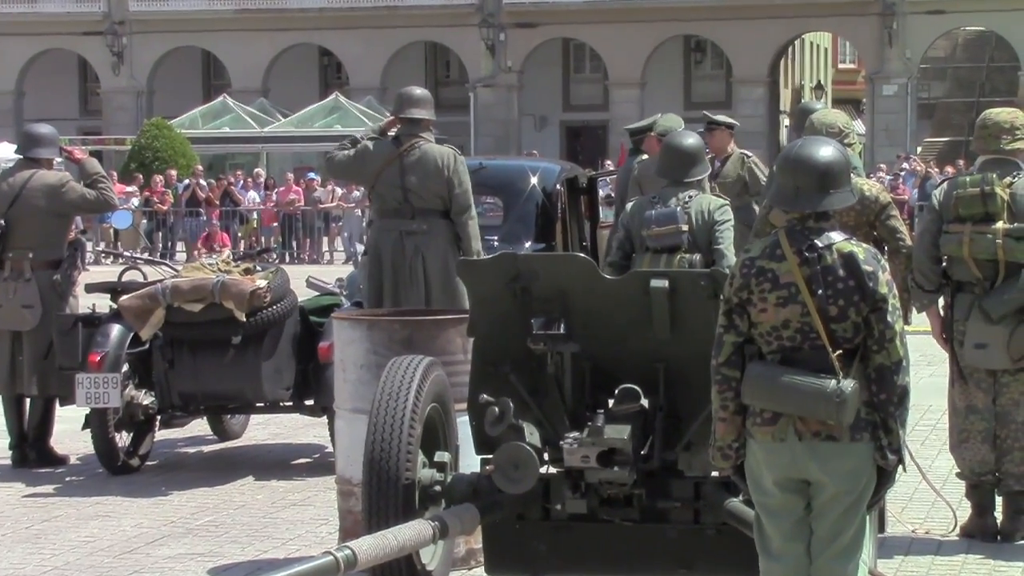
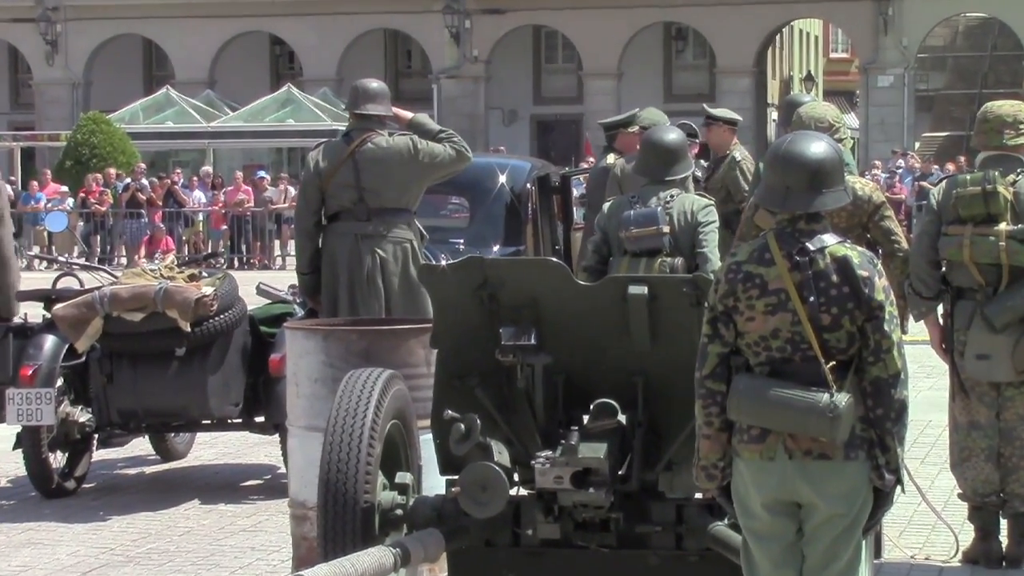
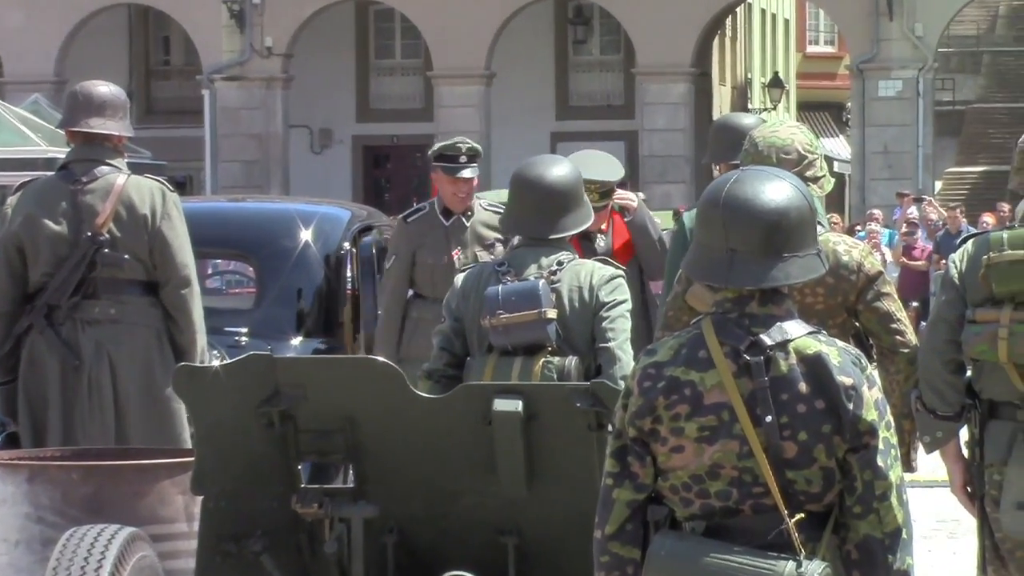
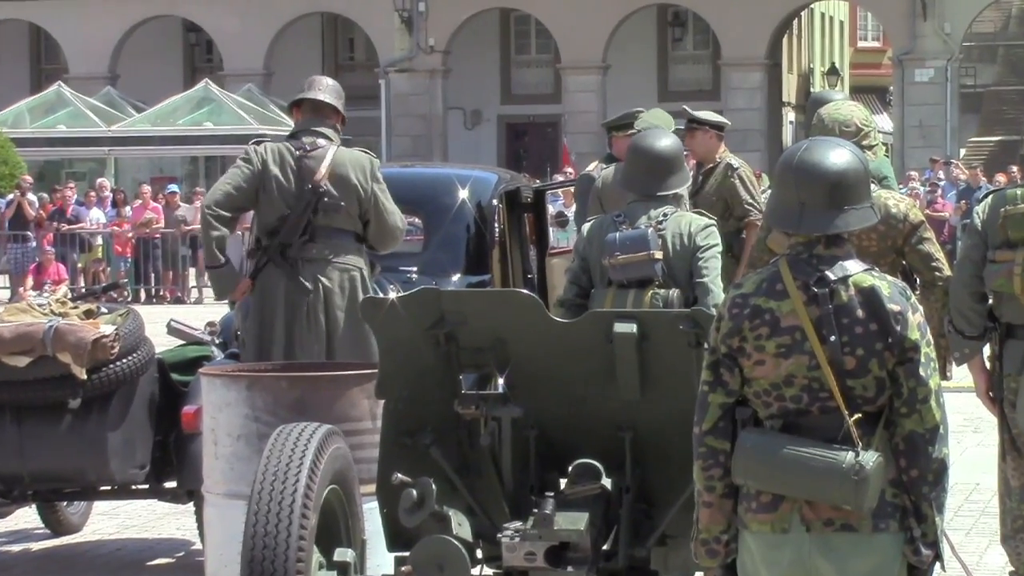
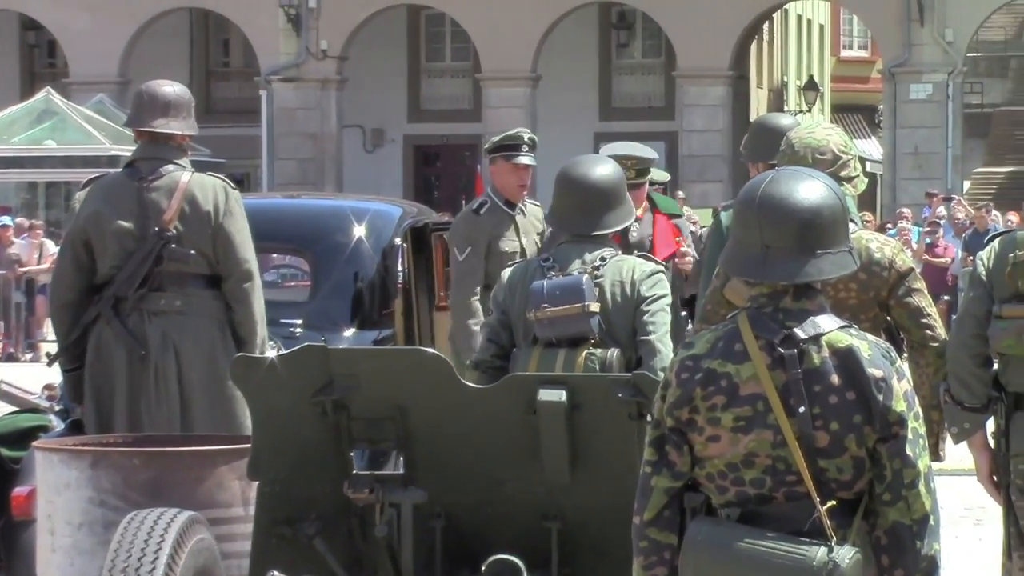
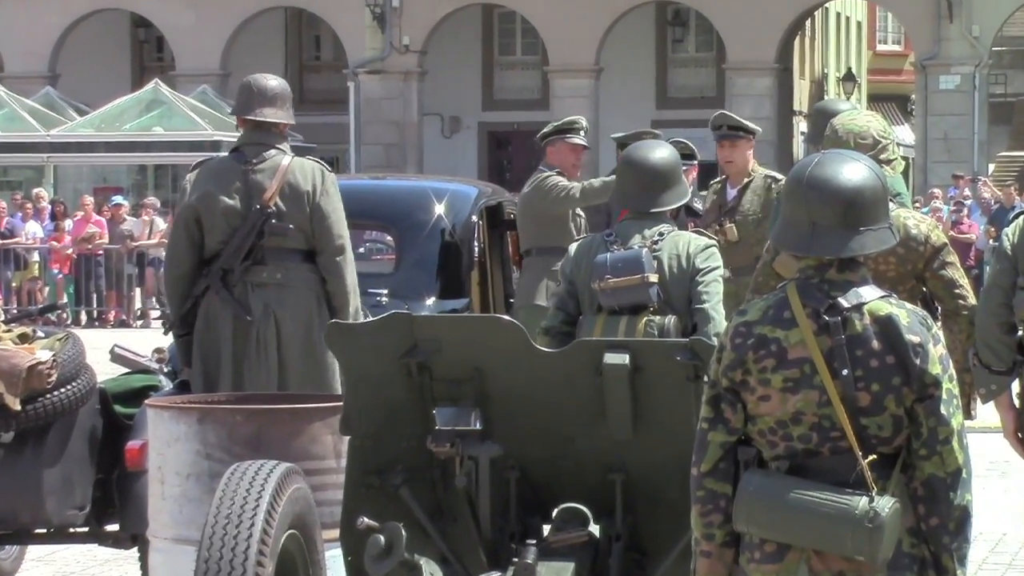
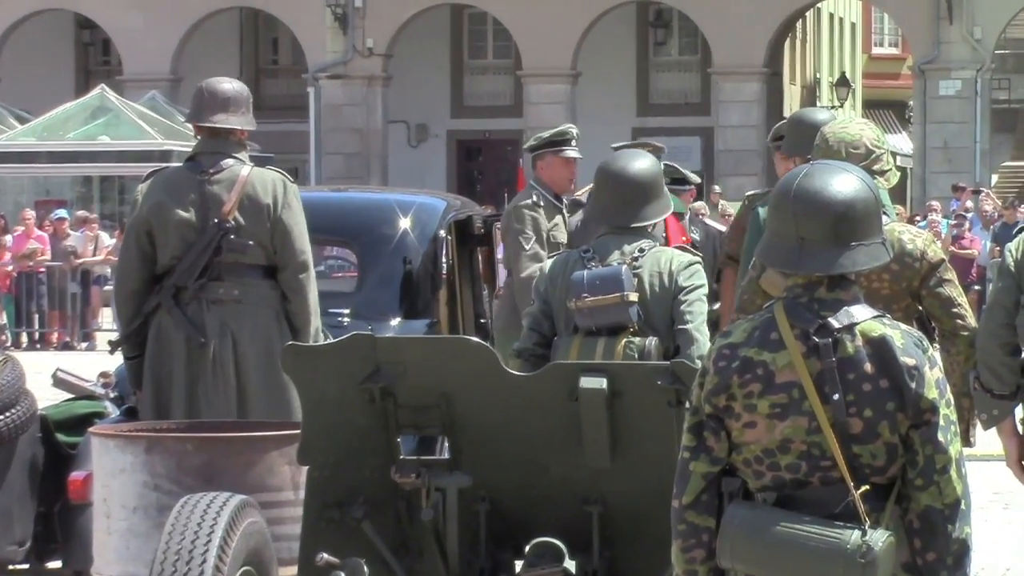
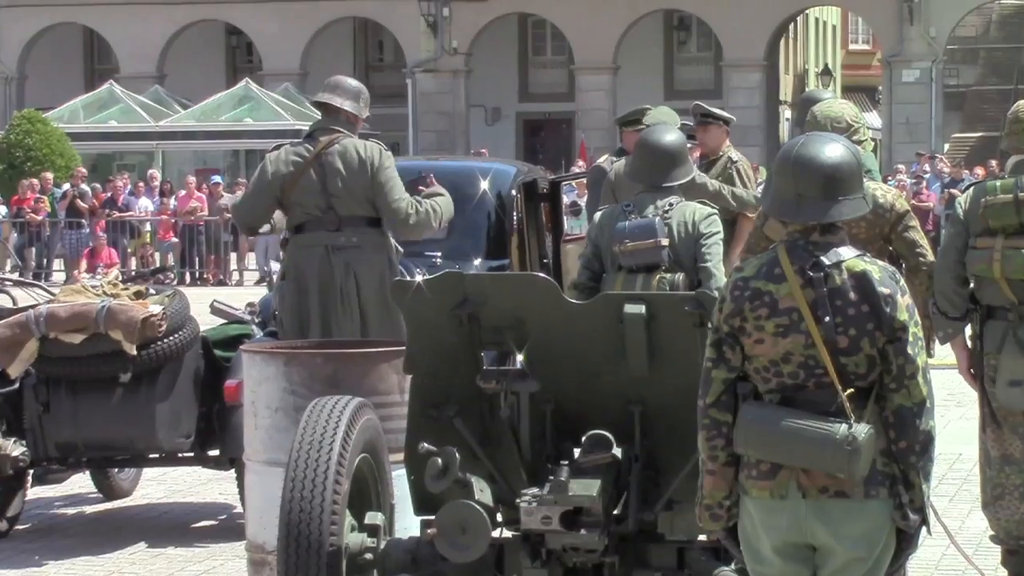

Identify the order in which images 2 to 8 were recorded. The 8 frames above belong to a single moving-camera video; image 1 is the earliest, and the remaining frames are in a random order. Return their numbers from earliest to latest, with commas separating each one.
2, 8, 4, 6, 7, 5, 3
